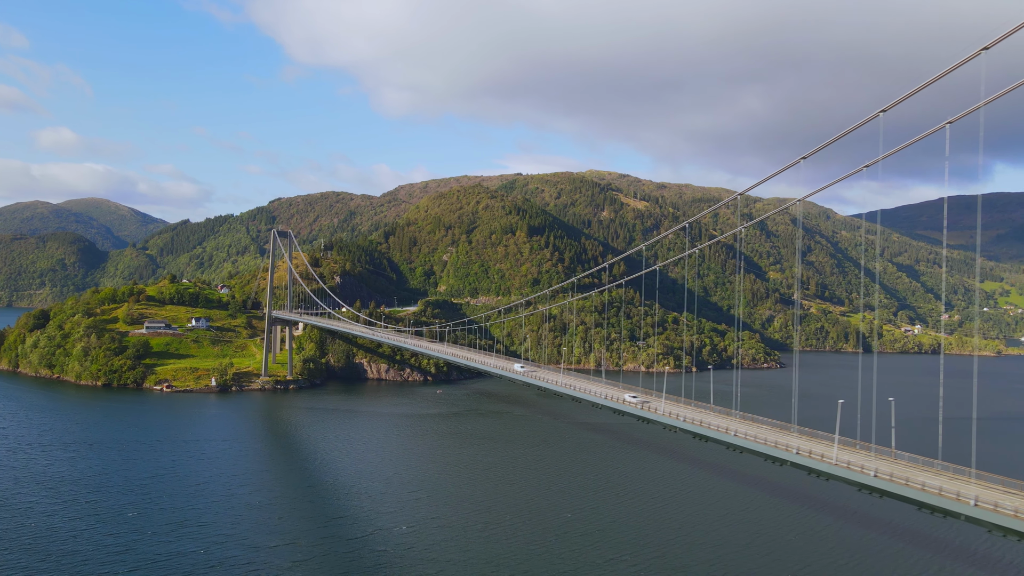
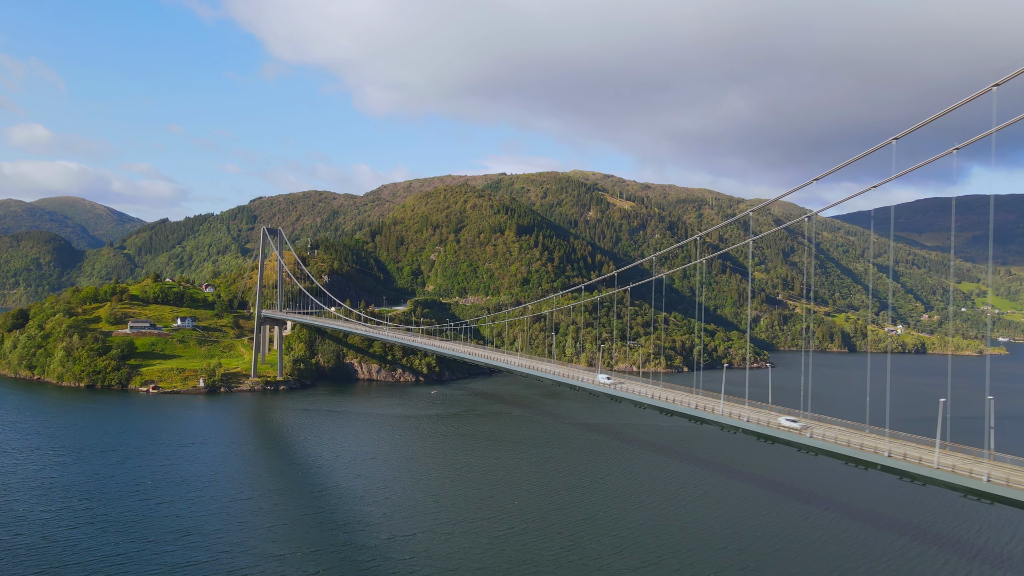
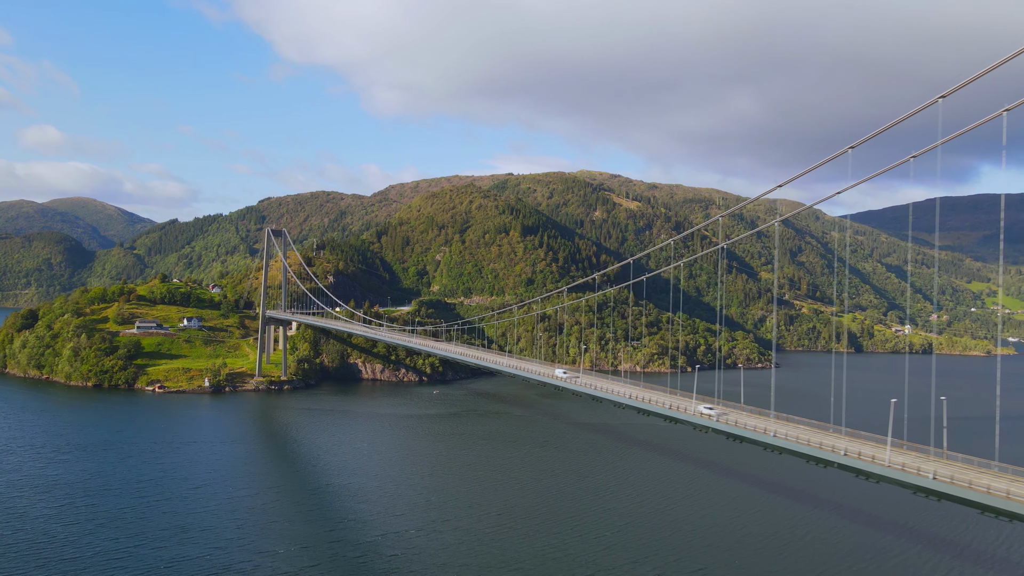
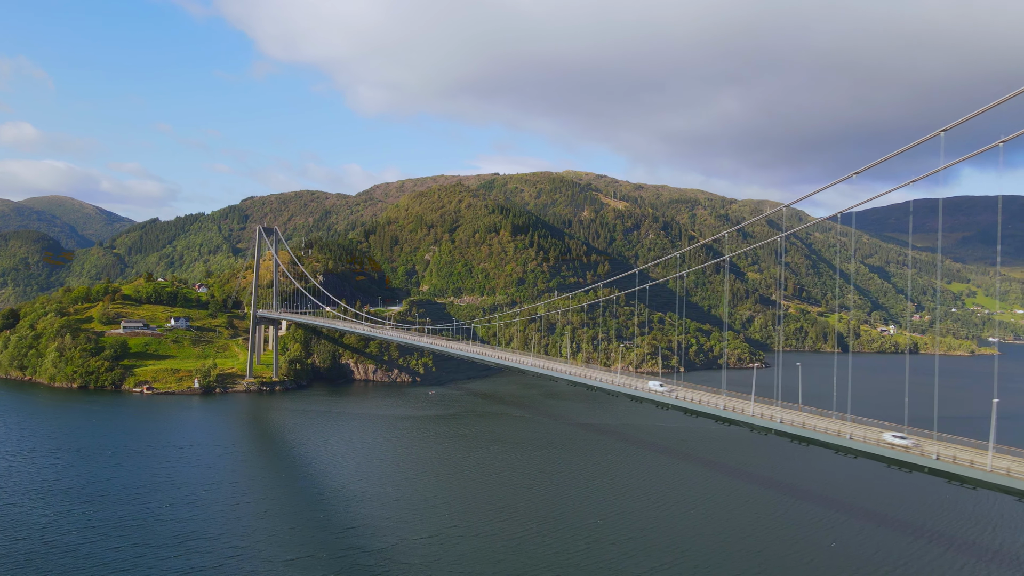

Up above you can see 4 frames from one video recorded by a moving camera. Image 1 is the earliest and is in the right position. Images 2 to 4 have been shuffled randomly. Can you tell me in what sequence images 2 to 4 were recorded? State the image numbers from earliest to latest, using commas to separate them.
3, 2, 4
